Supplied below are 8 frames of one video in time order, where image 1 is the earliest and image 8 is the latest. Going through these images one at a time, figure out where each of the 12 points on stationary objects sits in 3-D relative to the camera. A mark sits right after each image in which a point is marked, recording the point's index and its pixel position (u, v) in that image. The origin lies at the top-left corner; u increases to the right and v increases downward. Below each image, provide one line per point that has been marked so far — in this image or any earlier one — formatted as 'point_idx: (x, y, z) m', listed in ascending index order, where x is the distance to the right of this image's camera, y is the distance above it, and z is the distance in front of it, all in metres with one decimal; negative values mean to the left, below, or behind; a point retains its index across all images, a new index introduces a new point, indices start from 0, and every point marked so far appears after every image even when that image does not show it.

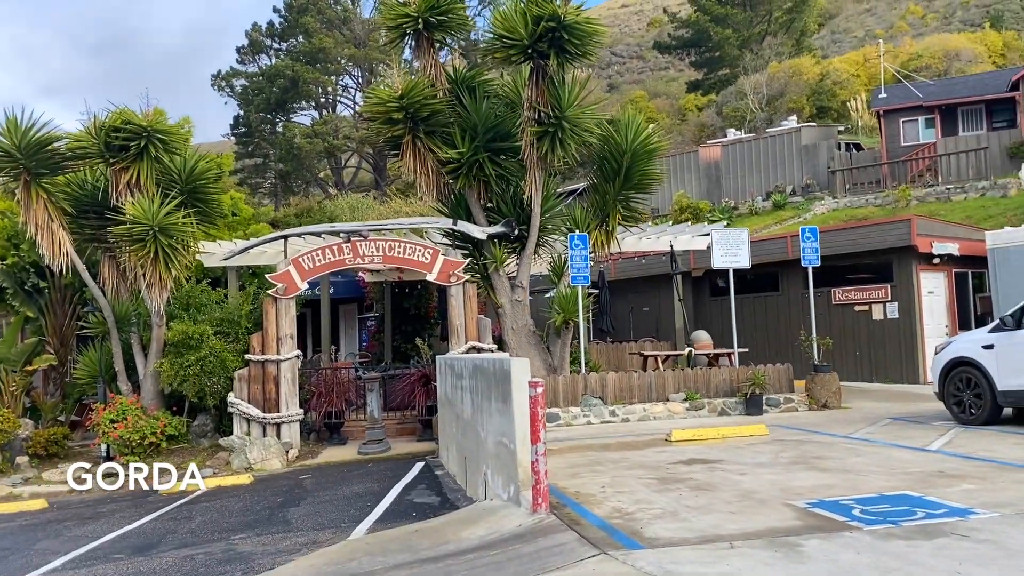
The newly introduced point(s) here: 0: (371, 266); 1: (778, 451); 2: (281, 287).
0: (-2.0, +0.3, +12.7) m
1: (+2.5, -1.5, +8.2) m
2: (-3.3, 0.0, +12.5) m
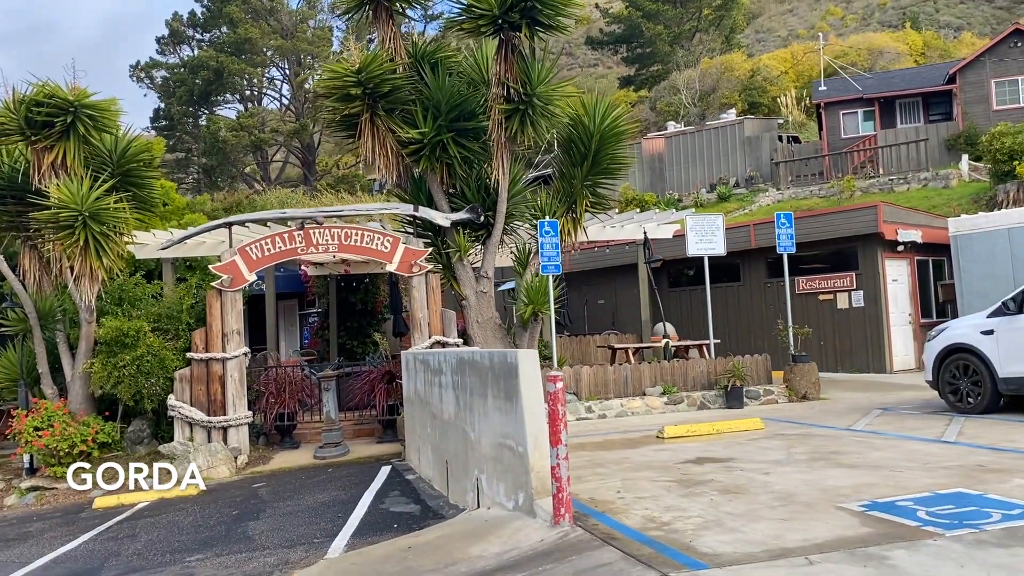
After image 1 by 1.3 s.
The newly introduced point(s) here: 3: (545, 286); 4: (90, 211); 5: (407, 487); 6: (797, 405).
0: (-2.5, +0.4, +11.7) m
1: (+2.4, -1.4, +7.6) m
2: (-3.7, +0.1, +11.5) m
3: (+0.5, 0.0, +12.6) m
4: (-5.2, +1.0, +10.8) m
5: (-1.0, -2.0, +8.8) m
6: (+3.7, -1.5, +11.4) m
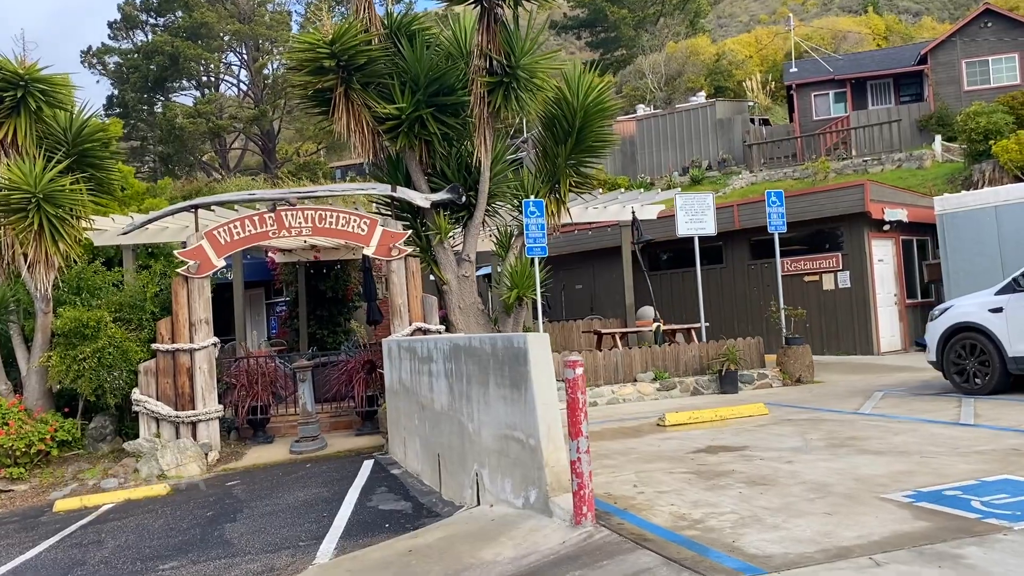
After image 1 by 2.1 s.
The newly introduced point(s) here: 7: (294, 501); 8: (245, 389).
0: (-2.7, +0.6, +11.1) m
1: (+2.4, -1.2, +7.2) m
2: (-3.9, +0.3, +10.8) m
3: (+0.3, +0.3, +12.1) m
4: (-5.3, +1.1, +10.1) m
5: (-1.1, -1.8, +8.3) m
6: (+3.5, -1.3, +11.0) m
7: (-2.0, -2.0, +8.1) m
8: (-3.4, -1.3, +11.4) m
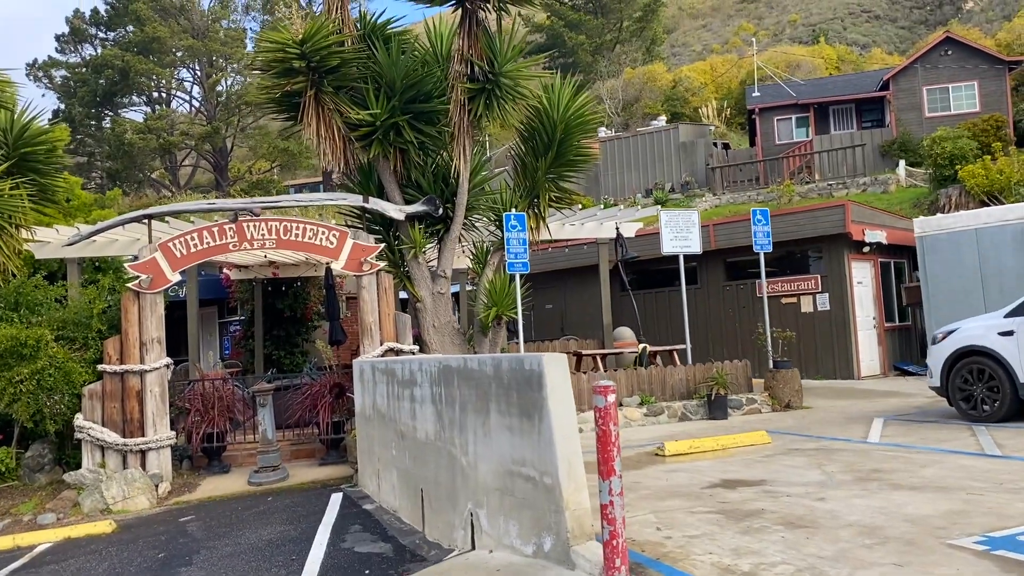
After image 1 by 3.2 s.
0: (-2.9, +0.4, +10.3) m
1: (+2.3, -1.3, +6.7) m
2: (-4.1, +0.1, +9.9) m
3: (-0.1, 0.0, +11.4) m
4: (-5.5, +0.9, +9.1) m
5: (-1.2, -2.0, +7.5) m
6: (+3.2, -1.5, +10.5) m
7: (-2.1, -2.1, +7.3) m
8: (-3.7, -1.5, +10.5) m
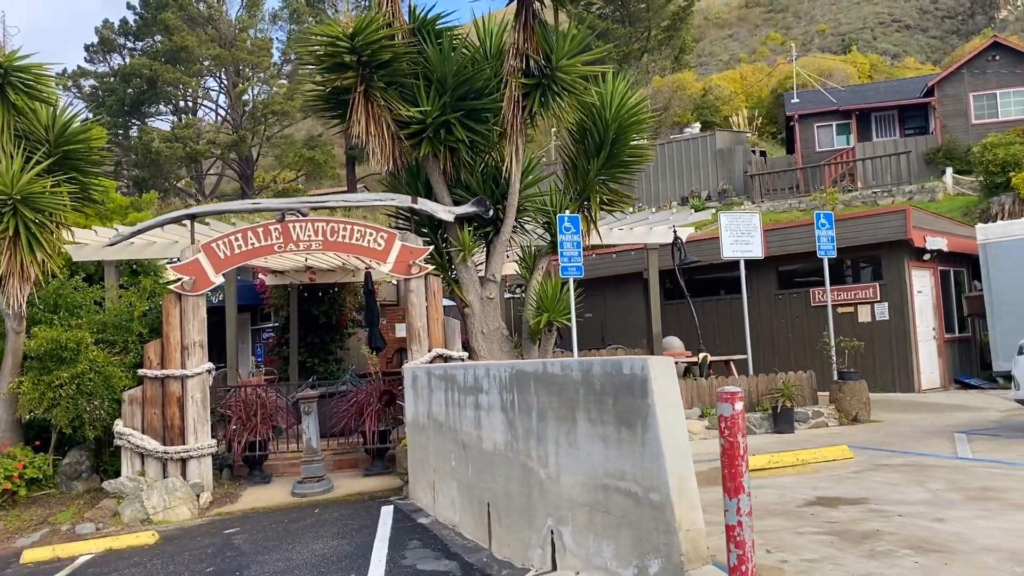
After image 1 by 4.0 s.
0: (-2.3, +0.4, +10.0) m
1: (+2.8, -1.4, +6.1) m
2: (-3.5, +0.1, +9.6) m
3: (+0.6, 0.0, +11.0) m
4: (-4.9, +0.9, +8.8) m
5: (-0.7, -2.0, +7.1) m
6: (+3.9, -1.6, +10.0) m
7: (-1.6, -2.1, +6.9) m
8: (-3.1, -1.5, +10.1) m
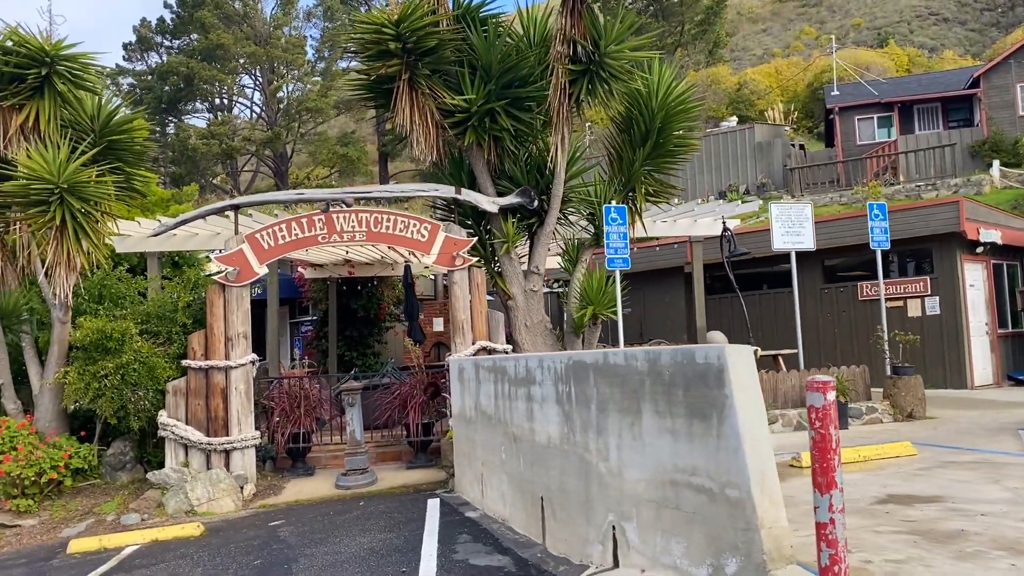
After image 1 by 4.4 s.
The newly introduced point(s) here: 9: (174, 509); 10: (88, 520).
0: (-1.8, +0.5, +9.8) m
1: (+3.2, -1.3, +5.9) m
2: (-3.0, +0.2, +9.5) m
3: (+1.1, +0.1, +10.8) m
4: (-4.4, +1.0, +8.8) m
5: (-0.3, -1.9, +6.9) m
6: (+4.4, -1.5, +9.7) m
7: (-1.2, -2.0, +6.8) m
8: (-2.6, -1.4, +10.1) m
9: (-3.3, -2.2, +8.6) m
10: (-4.2, -2.3, +8.6) m
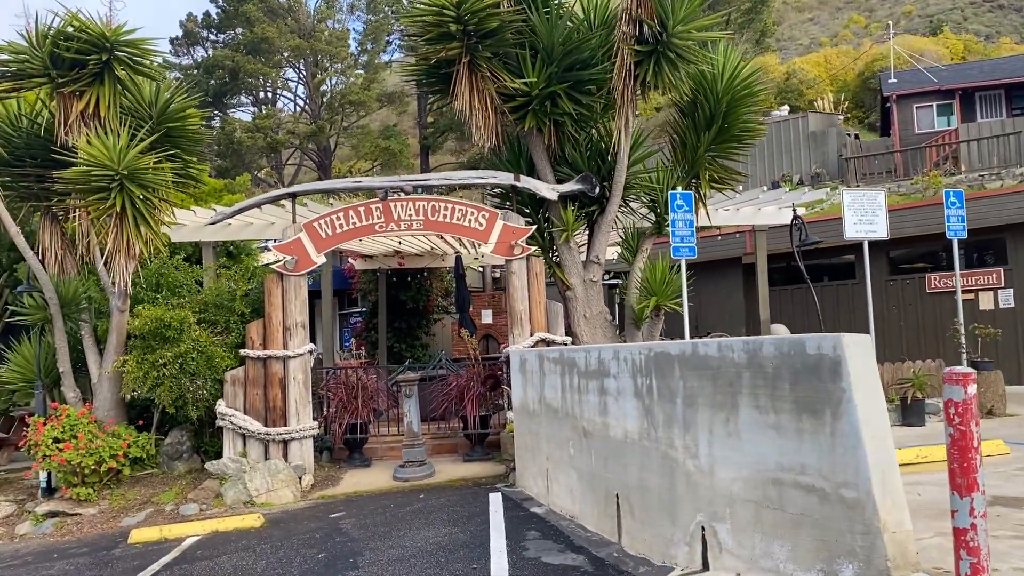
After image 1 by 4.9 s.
0: (-1.1, +0.6, +9.7) m
1: (+3.7, -1.2, +5.5) m
2: (-2.4, +0.3, +9.4) m
3: (+1.8, +0.2, +10.5) m
4: (-3.8, +1.2, +8.7) m
5: (+0.3, -1.8, +6.7) m
6: (+5.0, -1.4, +9.2) m
7: (-0.7, -1.9, +6.6) m
8: (-1.9, -1.3, +9.9) m
9: (-2.7, -2.1, +8.5) m
10: (-3.5, -2.2, +8.6) m
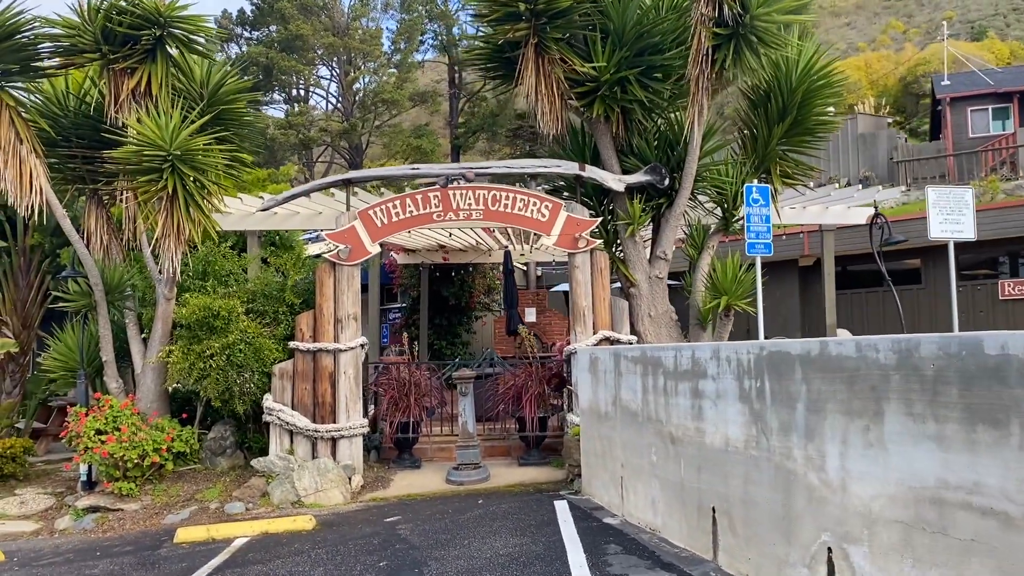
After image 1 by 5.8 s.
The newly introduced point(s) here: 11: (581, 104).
0: (-0.5, +0.7, +9.2) m
1: (+4.2, -1.2, +4.9) m
2: (-1.7, +0.4, +9.0) m
3: (+2.5, +0.2, +9.9) m
4: (-3.1, +1.3, +8.4) m
5: (+0.8, -1.8, +6.2) m
6: (+5.6, -1.5, +8.6) m
7: (-0.1, -1.8, +6.1) m
8: (-1.3, -1.2, +9.5) m
9: (-2.1, -1.9, +8.1) m
10: (-3.0, -2.0, +8.2) m
11: (+0.7, +1.9, +9.2) m
